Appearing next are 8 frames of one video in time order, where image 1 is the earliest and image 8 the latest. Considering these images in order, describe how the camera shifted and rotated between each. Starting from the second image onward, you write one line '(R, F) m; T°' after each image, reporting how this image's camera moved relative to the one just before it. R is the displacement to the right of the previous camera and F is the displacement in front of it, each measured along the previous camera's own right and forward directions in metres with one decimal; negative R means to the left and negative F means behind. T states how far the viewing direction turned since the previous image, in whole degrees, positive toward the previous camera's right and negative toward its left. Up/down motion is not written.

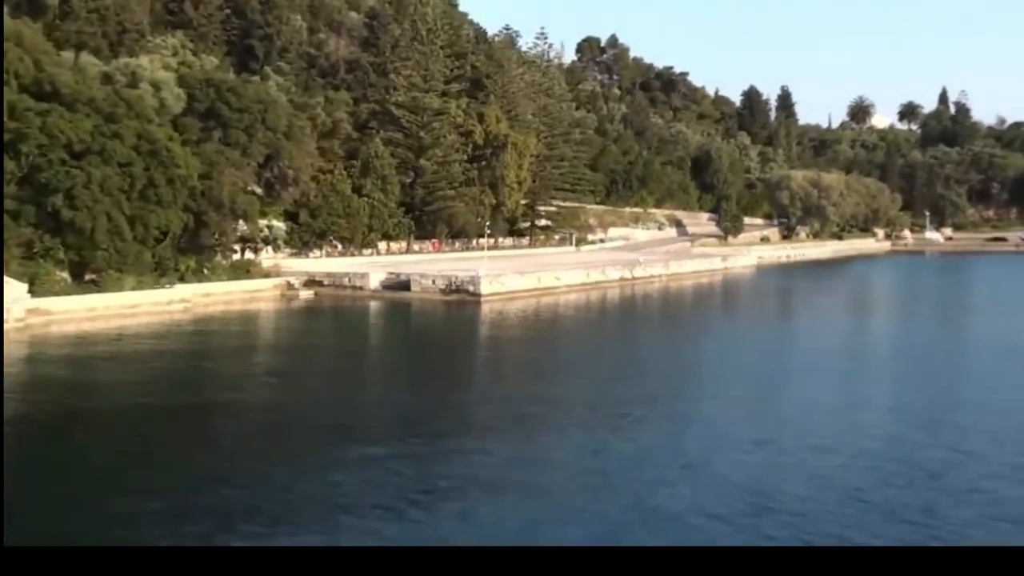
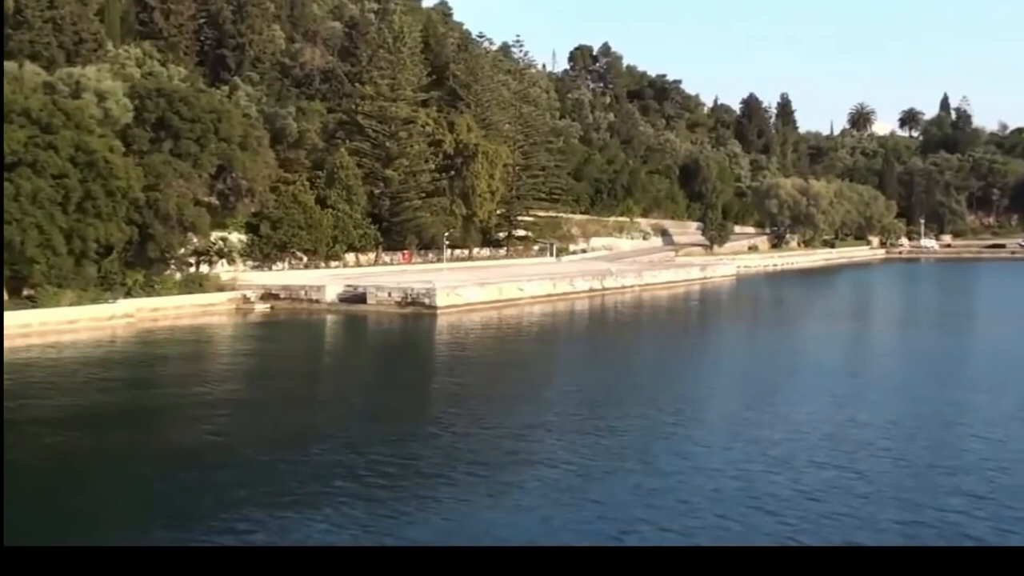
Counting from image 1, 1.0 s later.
(+1.5, +0.9) m; 0°
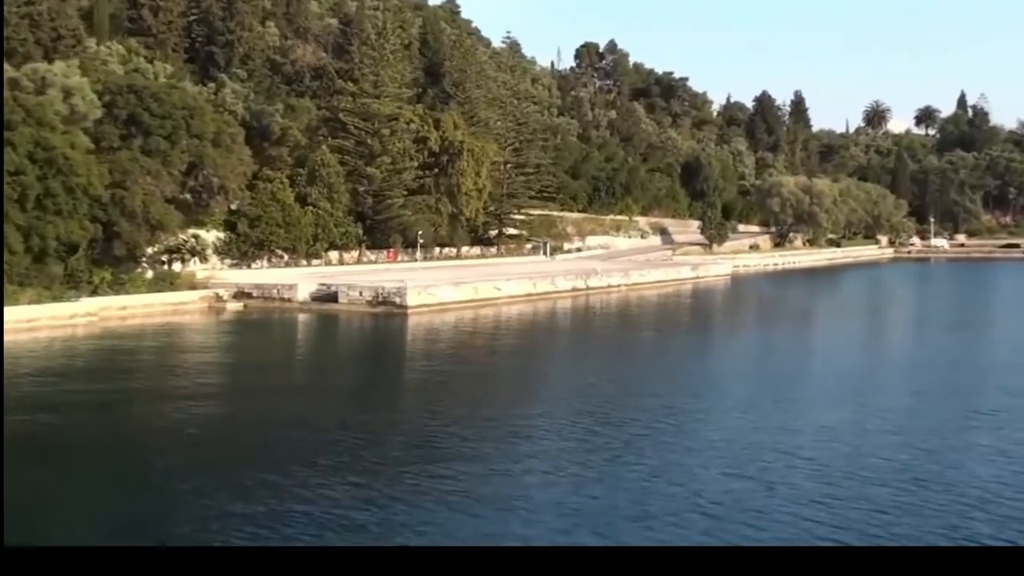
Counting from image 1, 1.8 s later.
(+1.4, +0.6) m; -1°
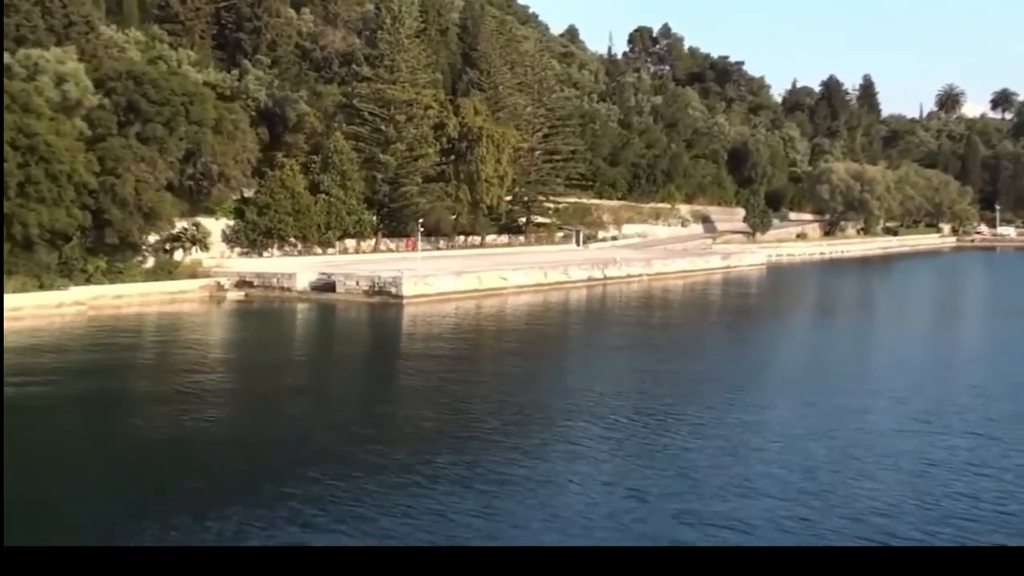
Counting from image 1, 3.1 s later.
(+2.1, +1.1) m; -4°
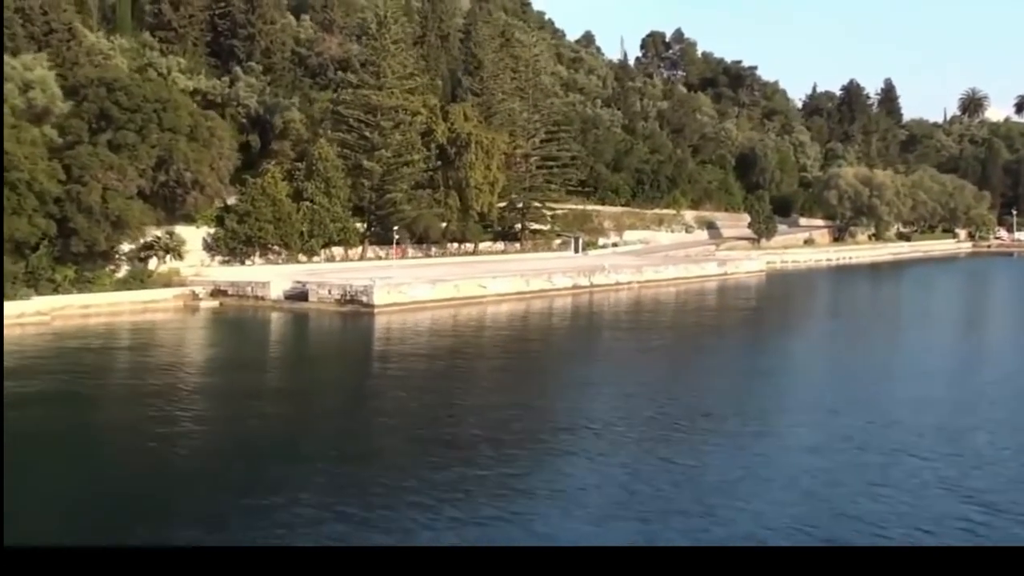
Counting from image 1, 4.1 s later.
(+1.5, +0.7) m; -1°
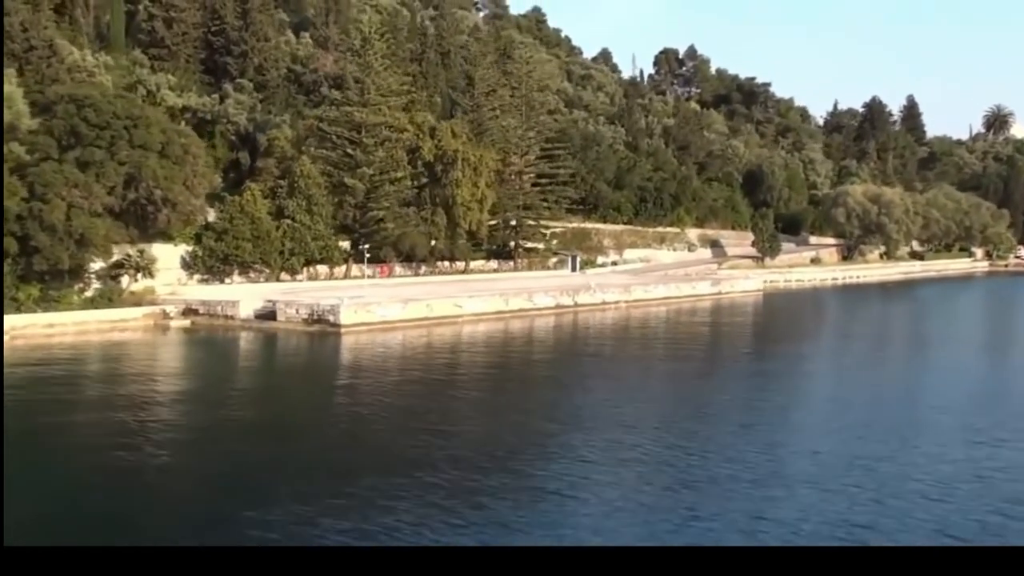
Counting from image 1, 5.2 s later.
(+1.6, +0.8) m; -1°
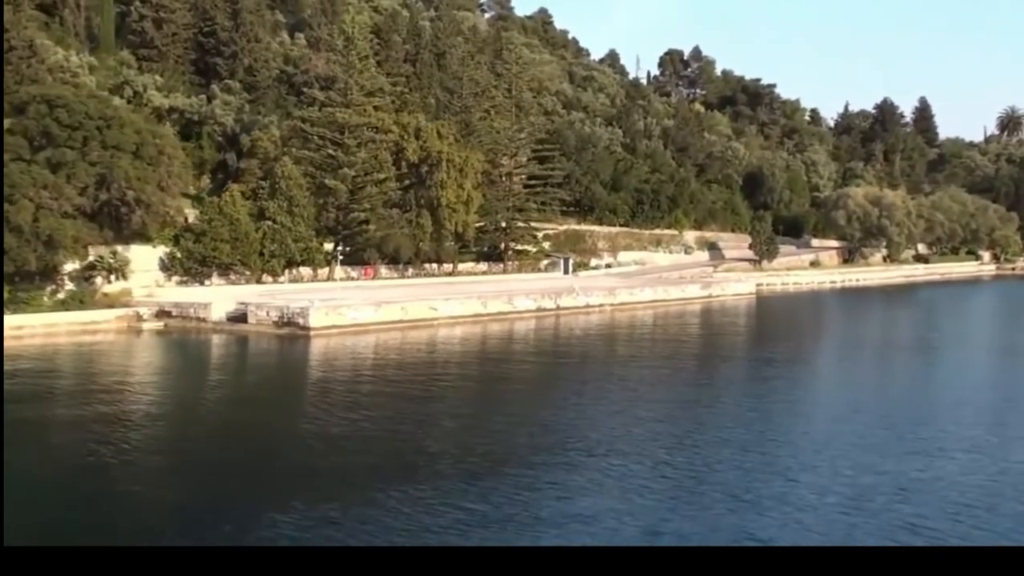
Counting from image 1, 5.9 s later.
(+1.2, +0.5) m; -1°
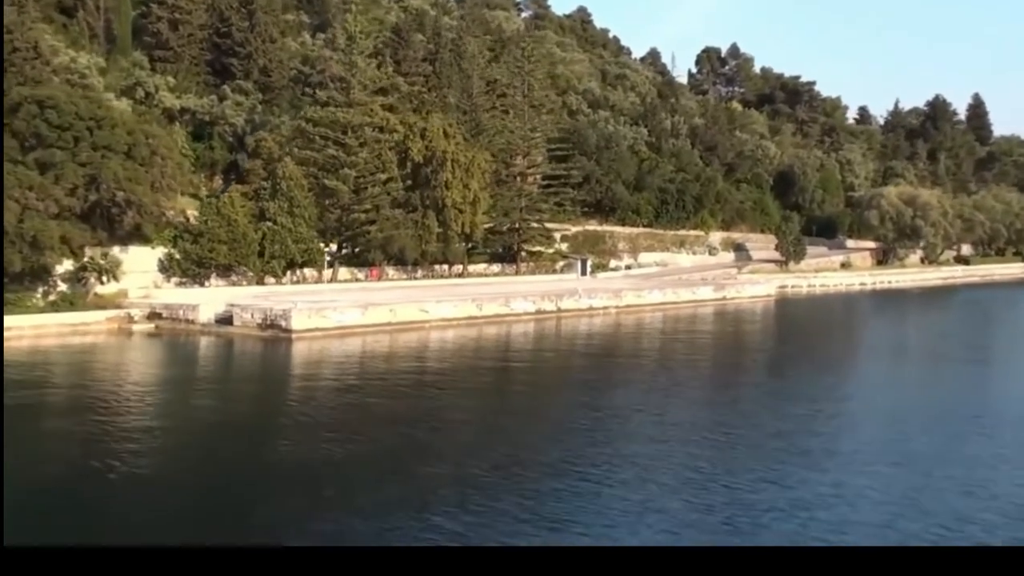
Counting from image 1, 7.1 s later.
(+1.9, +0.7) m; -3°
